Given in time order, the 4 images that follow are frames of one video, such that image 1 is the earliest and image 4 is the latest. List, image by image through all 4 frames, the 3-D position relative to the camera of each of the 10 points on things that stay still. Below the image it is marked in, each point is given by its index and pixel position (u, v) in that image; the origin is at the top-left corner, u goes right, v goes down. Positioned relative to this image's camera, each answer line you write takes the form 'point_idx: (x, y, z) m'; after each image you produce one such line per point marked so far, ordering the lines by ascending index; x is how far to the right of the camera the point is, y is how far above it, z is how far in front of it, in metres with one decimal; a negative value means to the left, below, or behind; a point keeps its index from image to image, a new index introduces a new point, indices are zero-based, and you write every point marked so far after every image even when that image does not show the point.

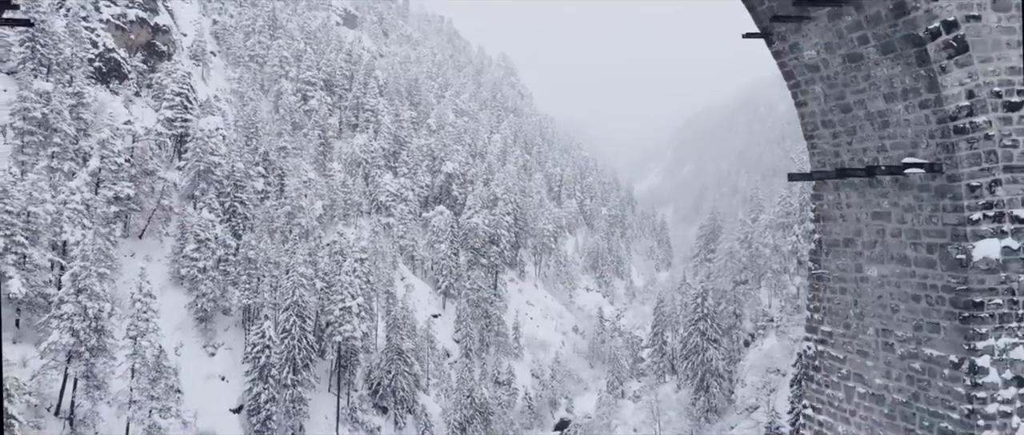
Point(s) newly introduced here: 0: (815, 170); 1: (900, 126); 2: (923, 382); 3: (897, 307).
0: (+2.9, +0.5, +6.1) m
1: (+3.2, +0.8, +5.2) m
2: (+3.2, -1.2, +4.9) m
3: (+3.2, -0.7, +5.2) m
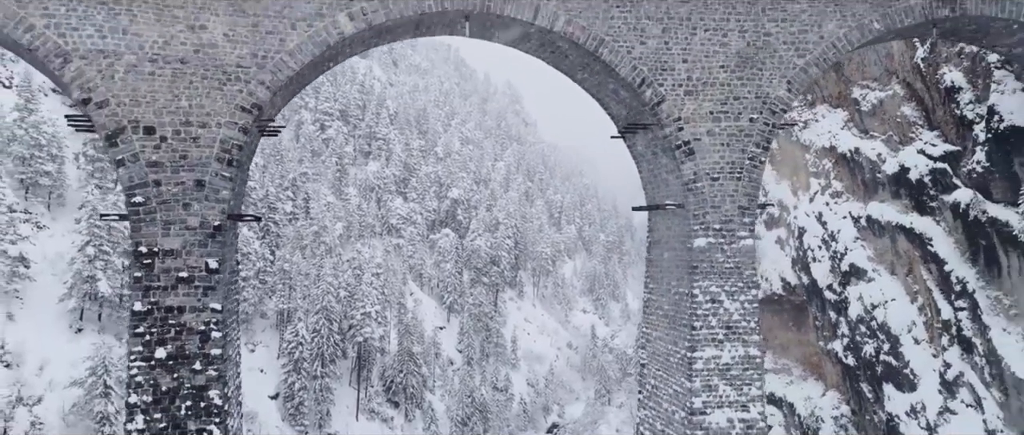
0: (+2.6, +0.2, +11.9) m
1: (+2.8, +0.6, +11.0) m
2: (+2.8, -1.4, +10.6) m
3: (+2.8, -0.9, +10.9) m
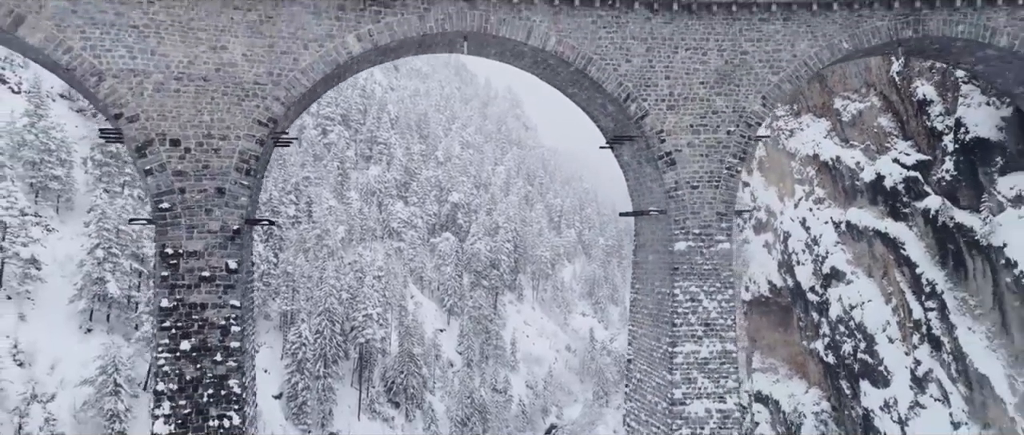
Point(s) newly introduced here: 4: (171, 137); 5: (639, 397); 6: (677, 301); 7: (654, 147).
0: (+2.5, +0.1, +12.7) m
1: (+2.7, +0.5, +11.9) m
2: (+2.7, -1.5, +11.4) m
3: (+2.7, -1.0, +11.8) m
4: (-5.3, +1.3, +9.7) m
5: (+2.5, -3.5, +12.0) m
6: (+2.9, -1.5, +11.0) m
7: (+2.6, +1.3, +11.4) m
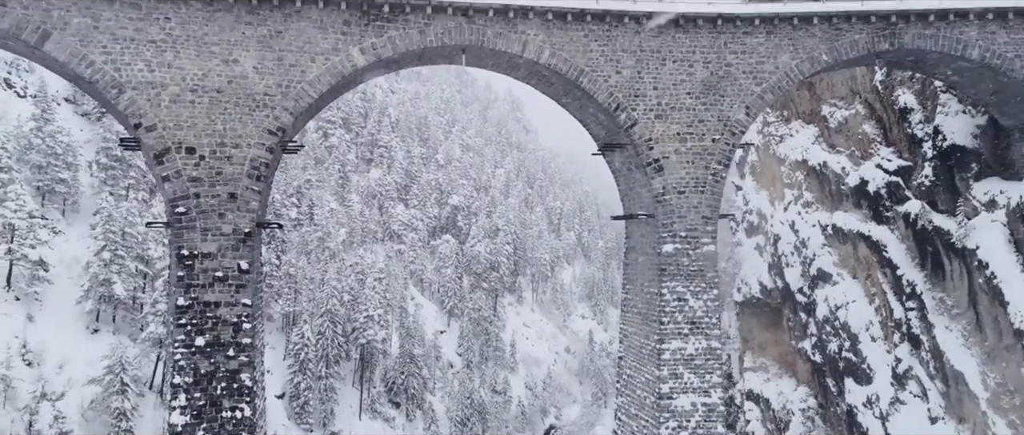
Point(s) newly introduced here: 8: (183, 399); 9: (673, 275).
0: (+2.4, +0.1, +13.4) m
1: (+2.6, +0.4, +12.5) m
2: (+2.7, -1.6, +12.0) m
3: (+2.6, -1.1, +12.4) m
4: (-5.4, +1.2, +10.3) m
5: (+2.4, -3.5, +12.6) m
6: (+2.8, -1.6, +11.6) m
7: (+2.5, +1.2, +12.0) m
8: (-5.2, -2.9, +9.8) m
9: (+3.0, -1.1, +11.7) m
